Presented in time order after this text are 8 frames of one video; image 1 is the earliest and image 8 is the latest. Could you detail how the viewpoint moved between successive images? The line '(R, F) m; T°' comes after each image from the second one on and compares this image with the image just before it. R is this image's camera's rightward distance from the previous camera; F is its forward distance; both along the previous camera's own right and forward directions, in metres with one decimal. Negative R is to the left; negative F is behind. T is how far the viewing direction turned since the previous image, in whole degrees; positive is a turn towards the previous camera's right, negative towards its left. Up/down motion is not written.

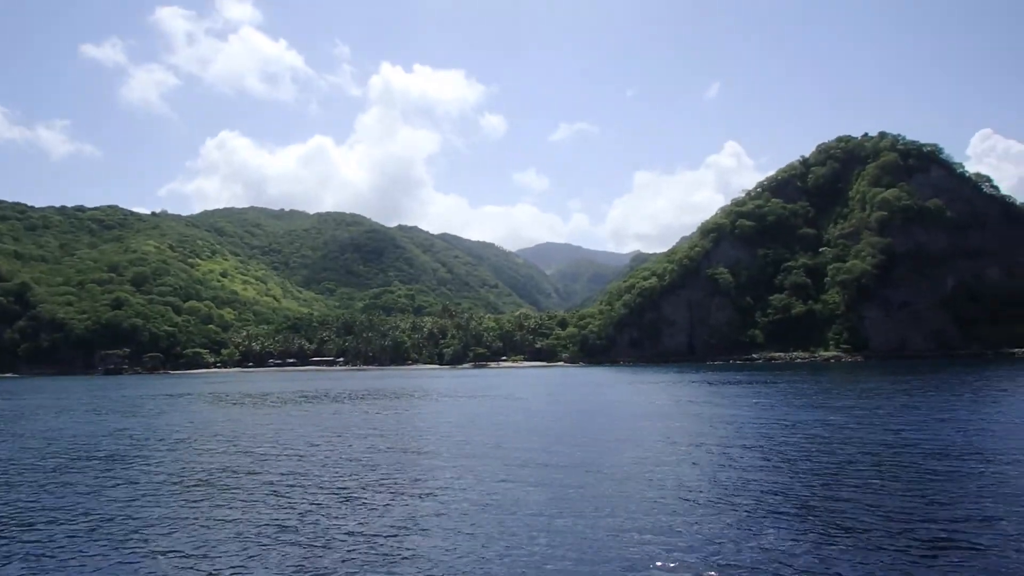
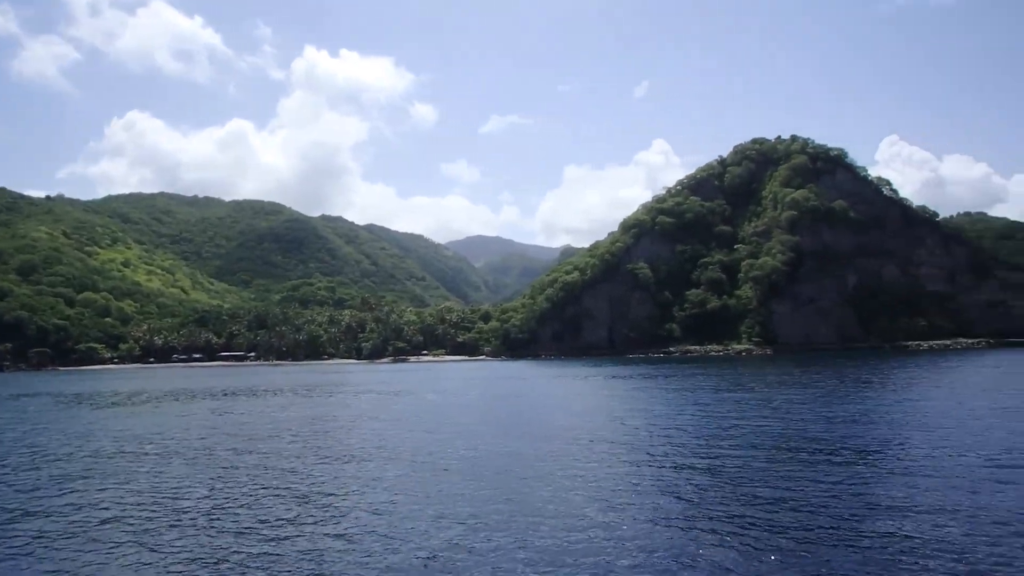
(+3.3, +0.9) m; +5°
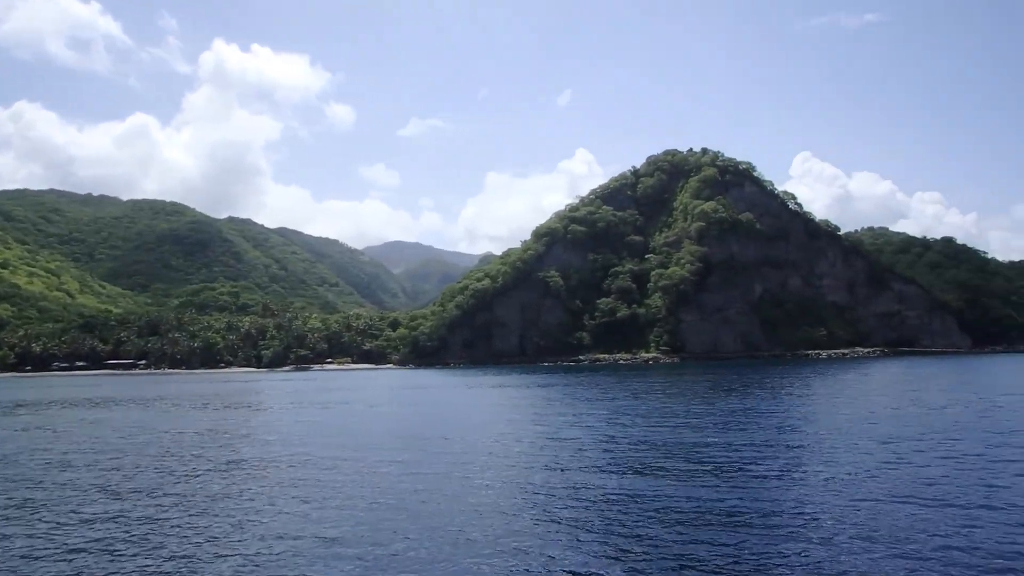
(+6.3, +1.1) m; +4°
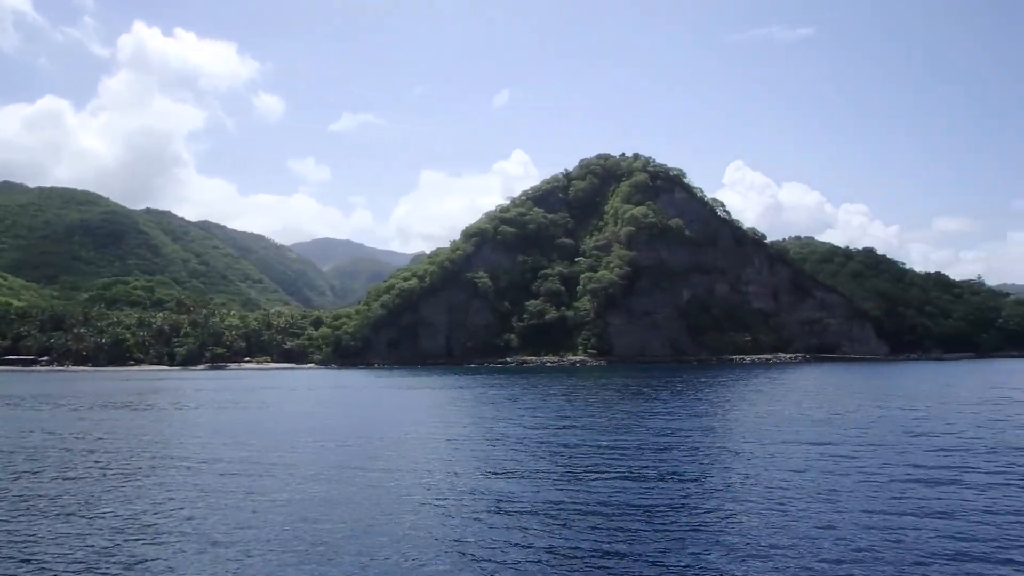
(+5.0, +0.9) m; +3°
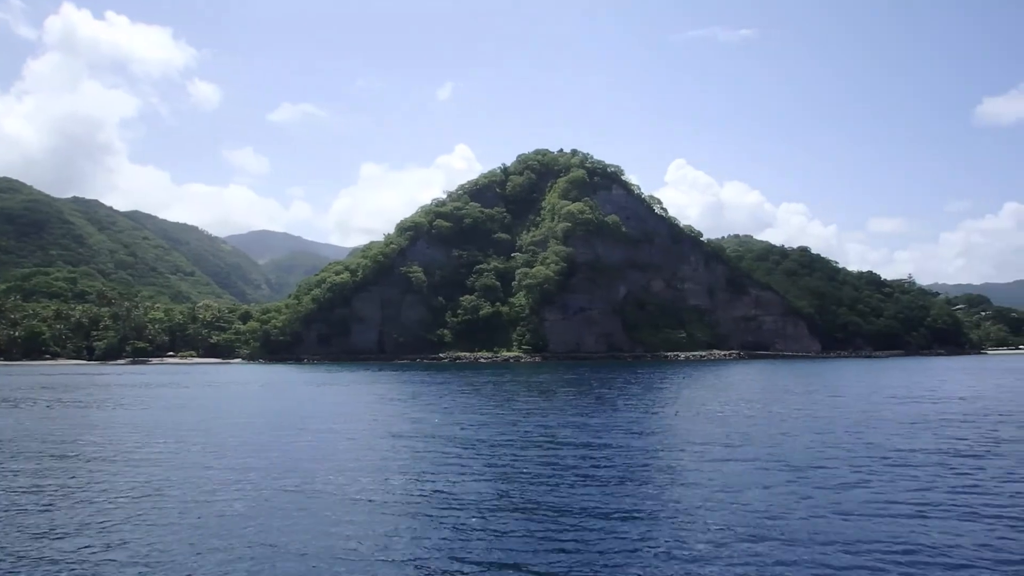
(+5.8, +0.5) m; +2°
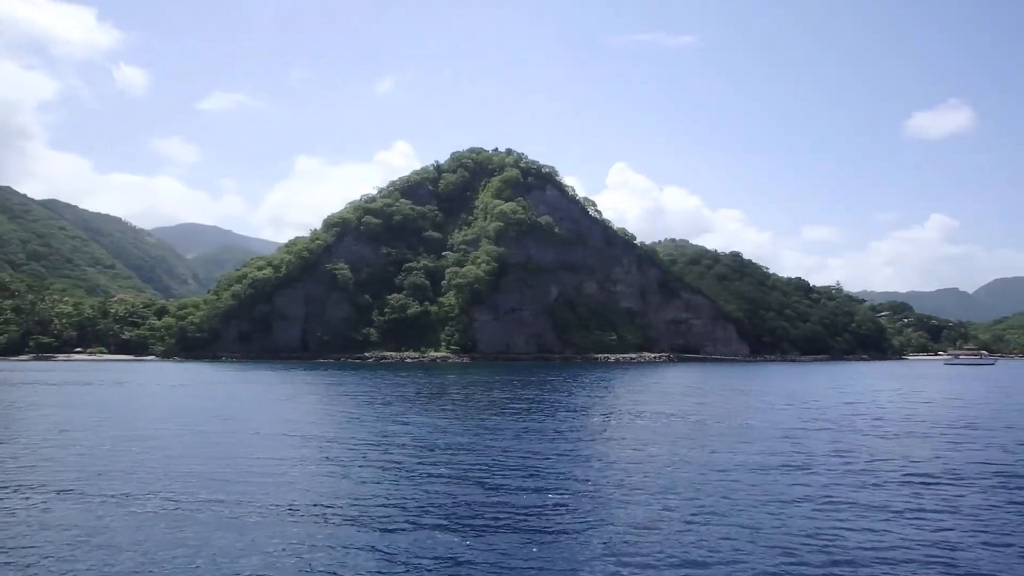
(+5.5, +0.7) m; +3°
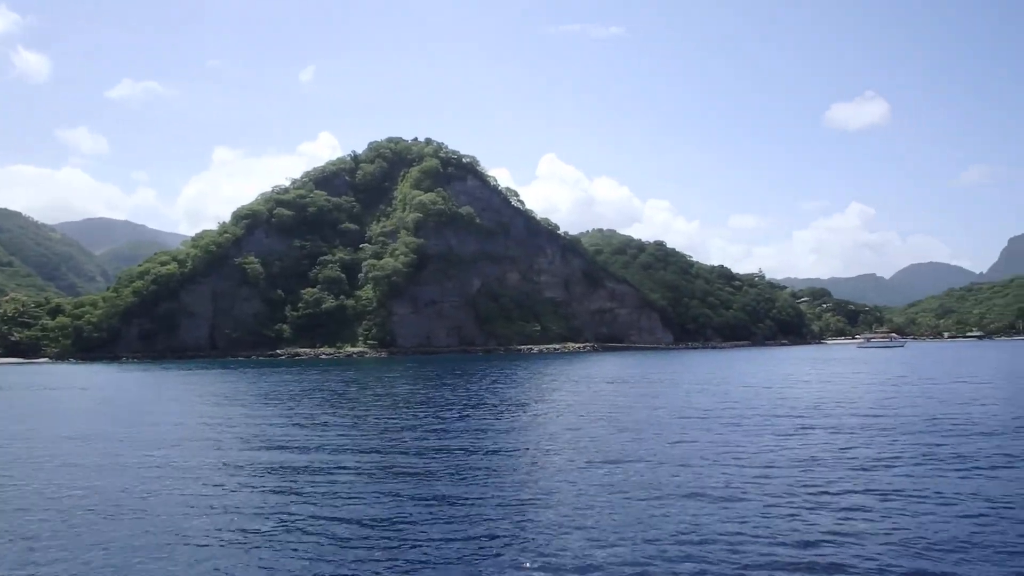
(+6.1, +0.8) m; +3°
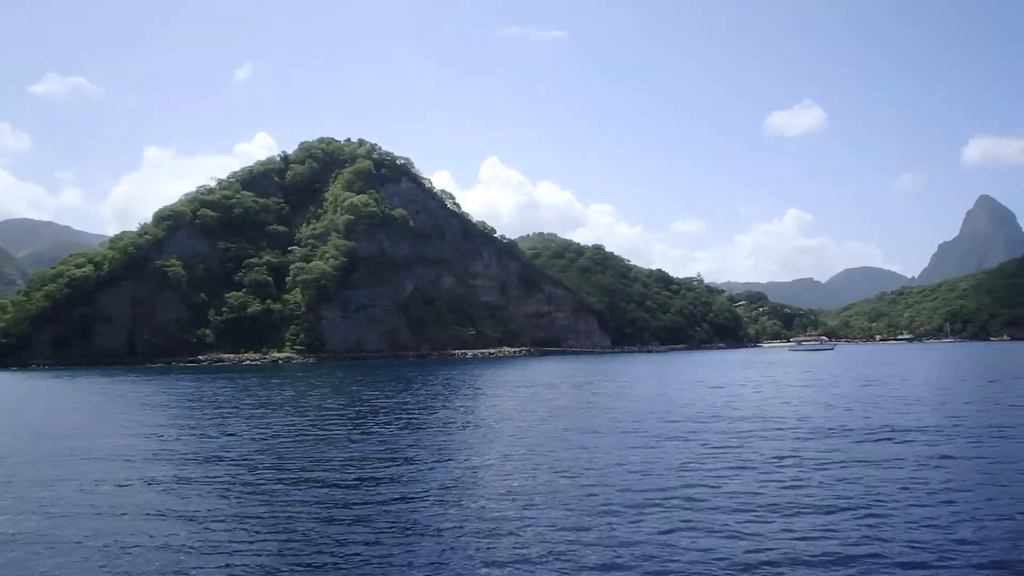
(+5.7, +0.4) m; +2°
